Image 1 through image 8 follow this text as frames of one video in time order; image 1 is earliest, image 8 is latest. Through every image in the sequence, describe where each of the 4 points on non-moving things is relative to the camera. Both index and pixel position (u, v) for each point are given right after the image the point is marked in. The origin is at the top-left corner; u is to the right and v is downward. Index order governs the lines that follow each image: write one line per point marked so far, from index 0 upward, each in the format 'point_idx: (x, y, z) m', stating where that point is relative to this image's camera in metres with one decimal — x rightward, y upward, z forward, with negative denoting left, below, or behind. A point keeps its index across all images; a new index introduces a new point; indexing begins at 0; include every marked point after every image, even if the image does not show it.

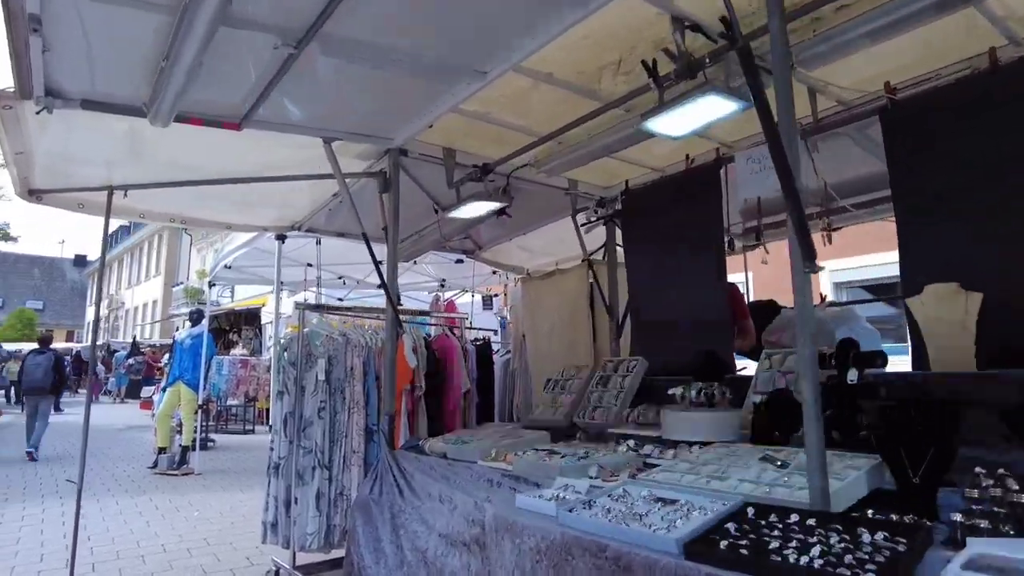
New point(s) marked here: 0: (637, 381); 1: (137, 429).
0: (+0.7, -0.5, +3.8) m
1: (-8.5, -3.2, +14.8) m
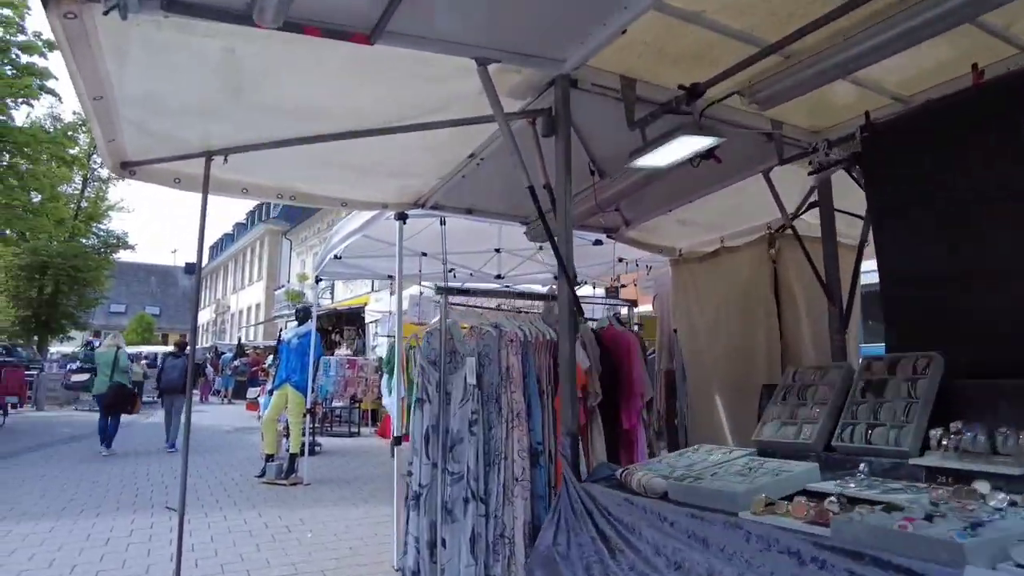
0: (+1.6, -0.4, +2.6) m
1: (-6.0, -3.2, +14.7) m
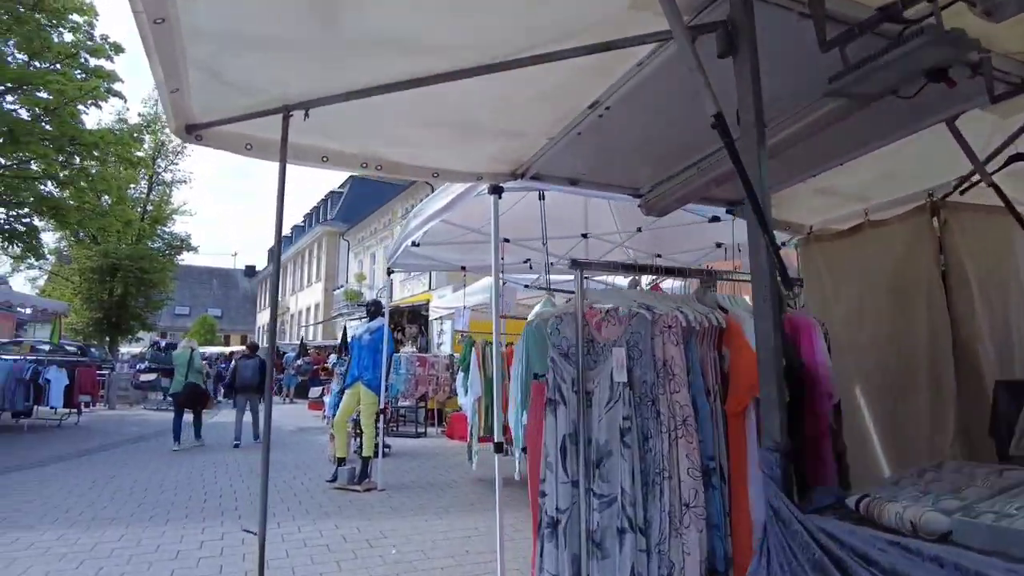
0: (+2.2, -0.3, +1.7) m
1: (-4.5, -3.1, +14.4) m
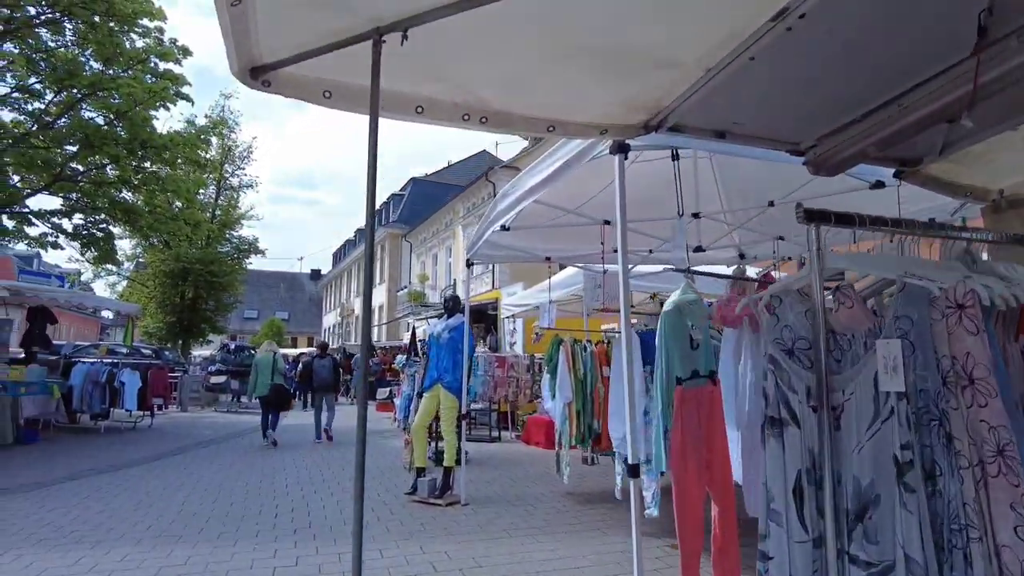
0: (+2.6, -0.1, +0.8) m
1: (-2.8, -3.1, +14.0) m
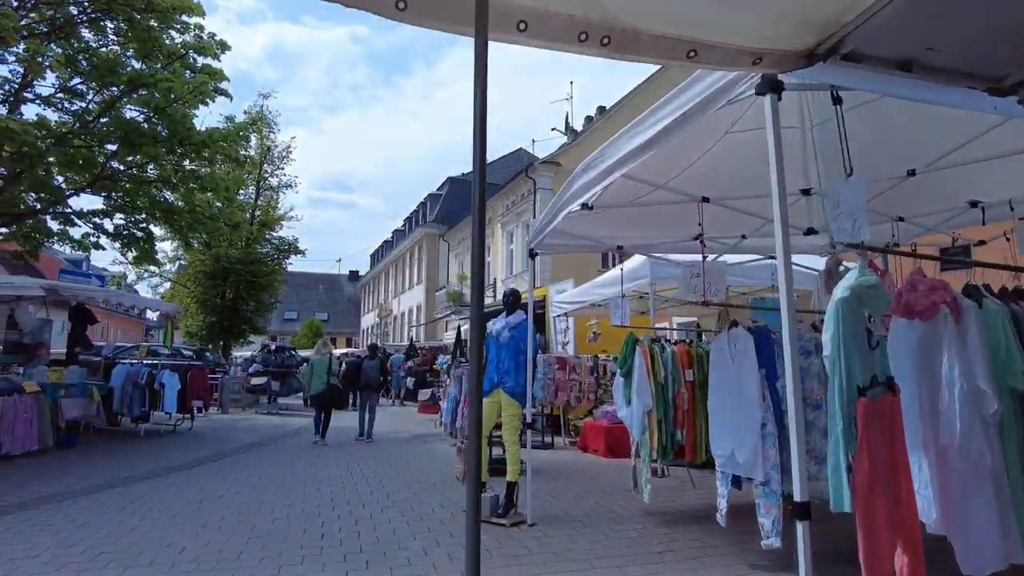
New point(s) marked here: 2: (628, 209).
0: (+3.0, 0.0, -0.1) m
1: (-1.8, -3.1, +13.3) m
2: (+1.1, +0.8, +6.0) m
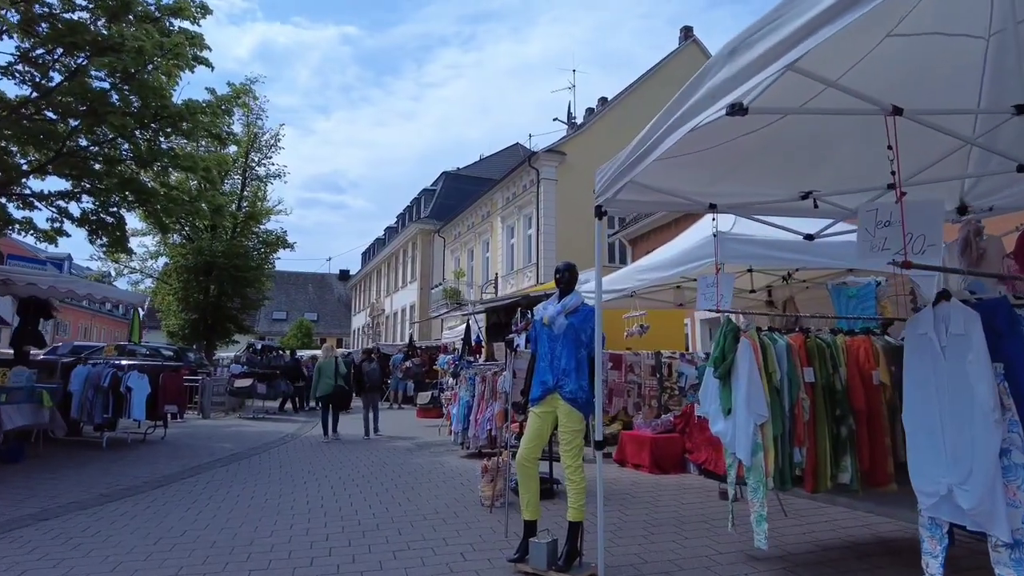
0: (+3.5, +0.2, -1.7) m
1: (-1.5, -2.9, +11.7) m
2: (+1.5, +1.0, +4.4) m
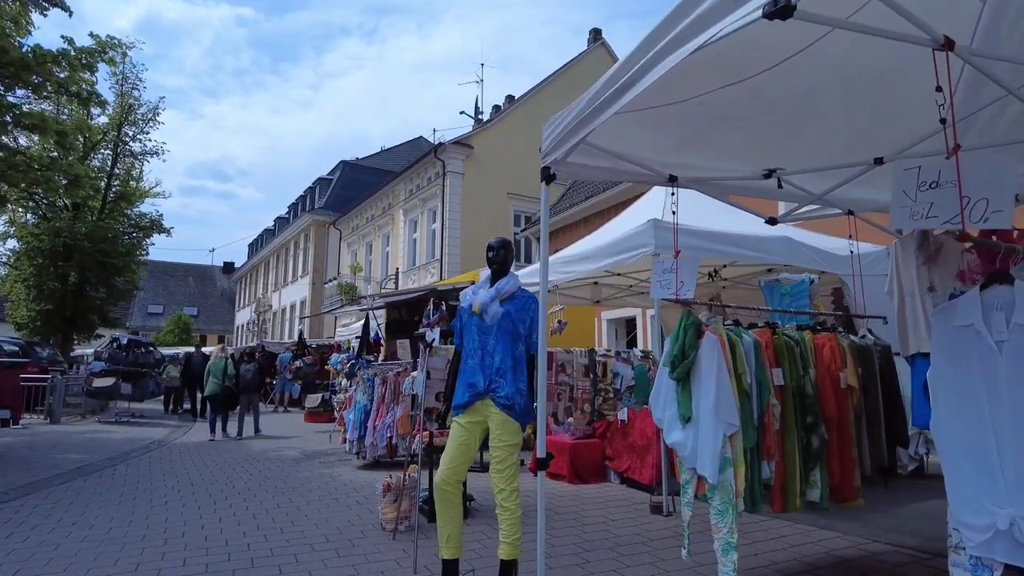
0: (+4.0, +0.2, -2.0) m
1: (-3.1, -2.7, +10.4) m
2: (+1.1, +1.1, +3.7) m
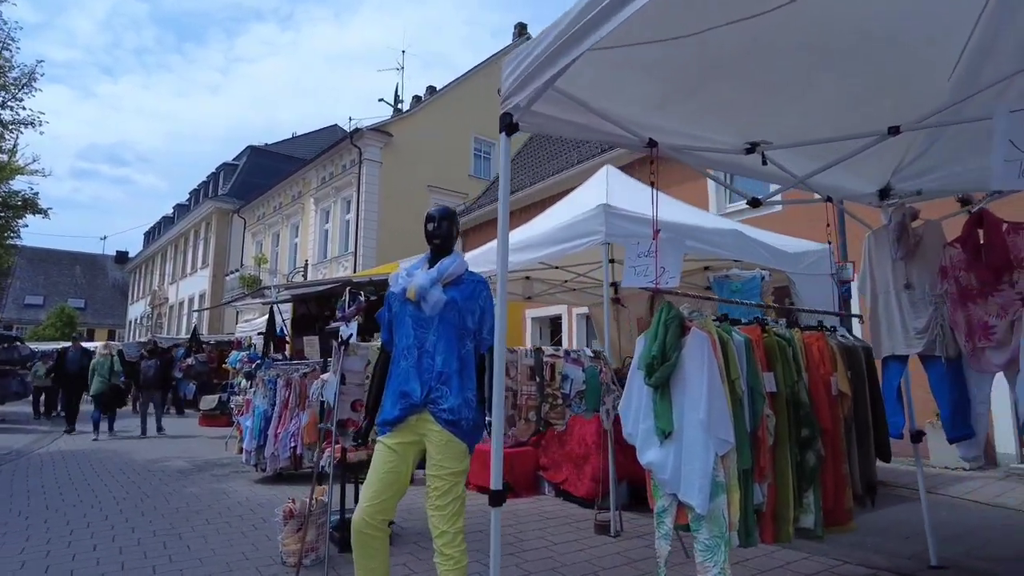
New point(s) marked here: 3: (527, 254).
0: (+4.5, +0.2, -2.3) m
1: (-4.2, -2.5, +9.1) m
2: (+0.9, +1.2, +3.0) m
3: (+0.2, +0.3, +6.5) m
